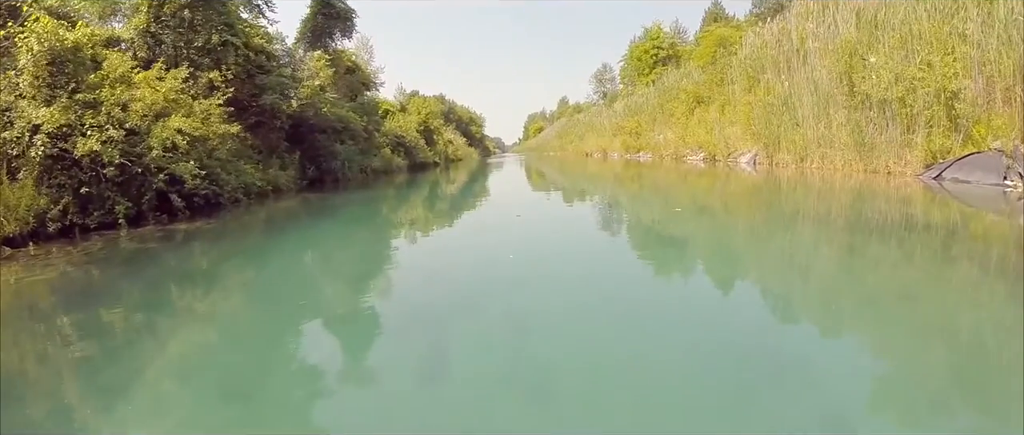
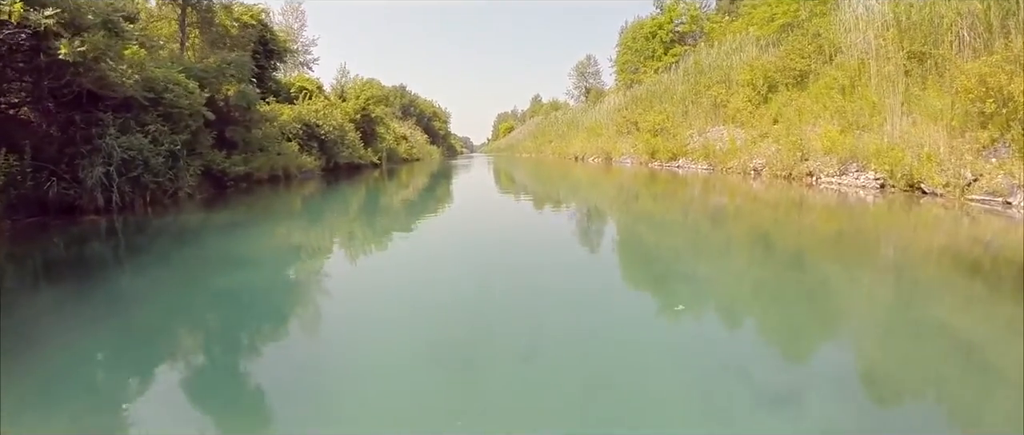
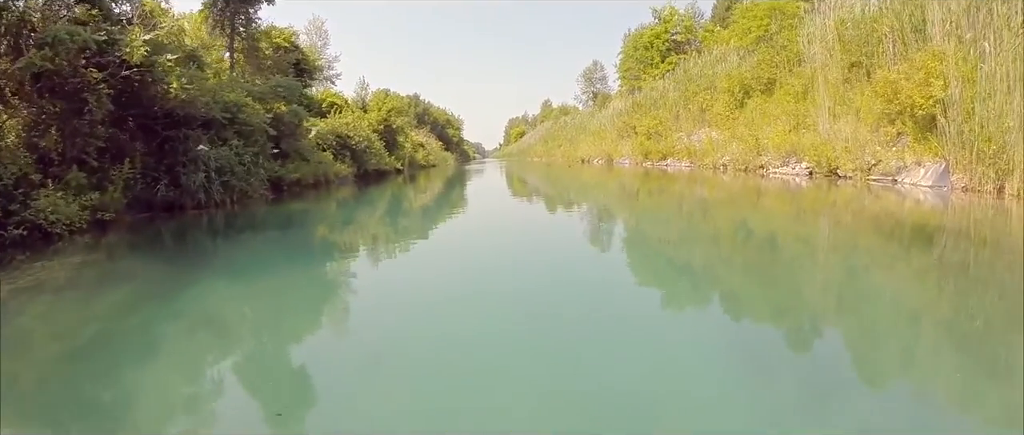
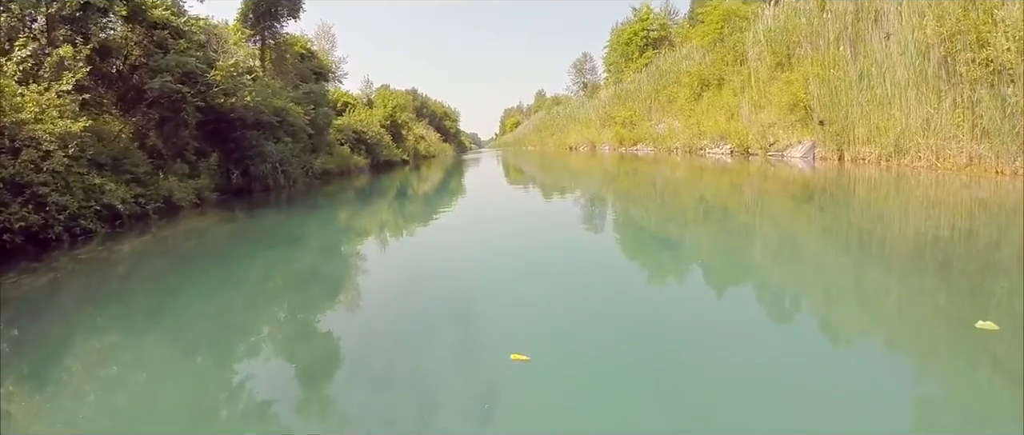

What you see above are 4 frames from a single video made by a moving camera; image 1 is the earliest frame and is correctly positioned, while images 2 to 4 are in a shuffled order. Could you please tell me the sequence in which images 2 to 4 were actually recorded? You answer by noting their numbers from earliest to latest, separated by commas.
4, 3, 2
